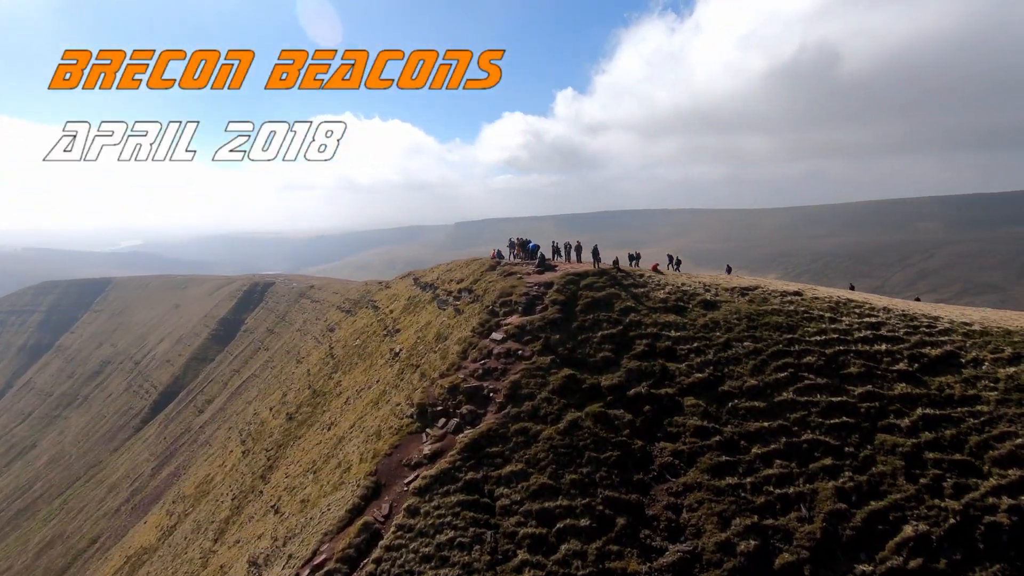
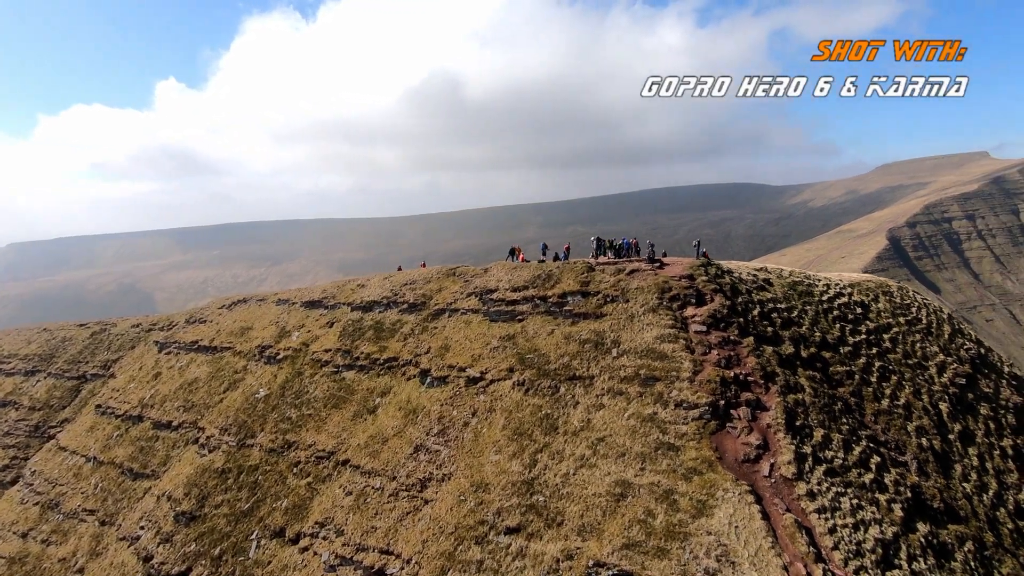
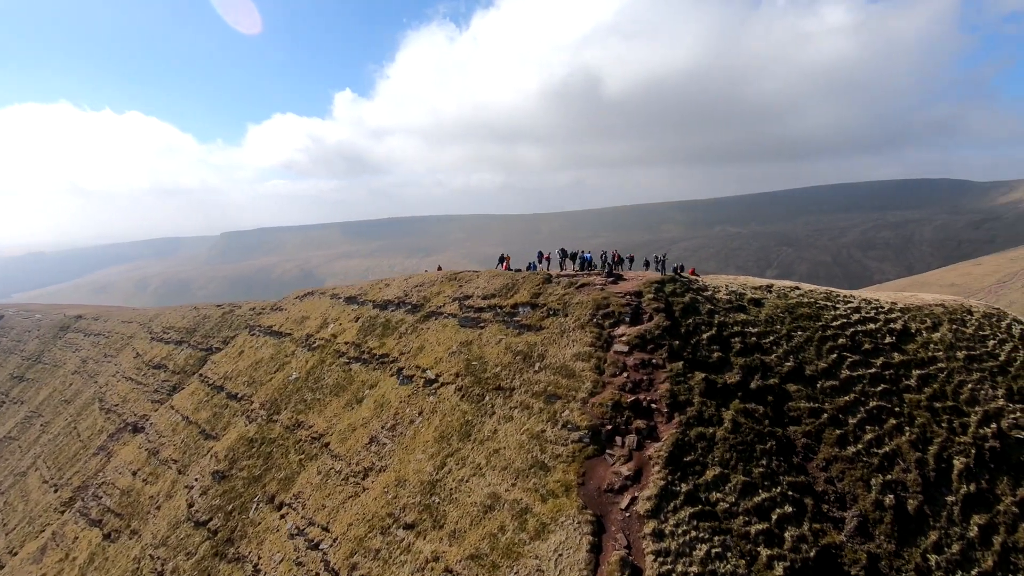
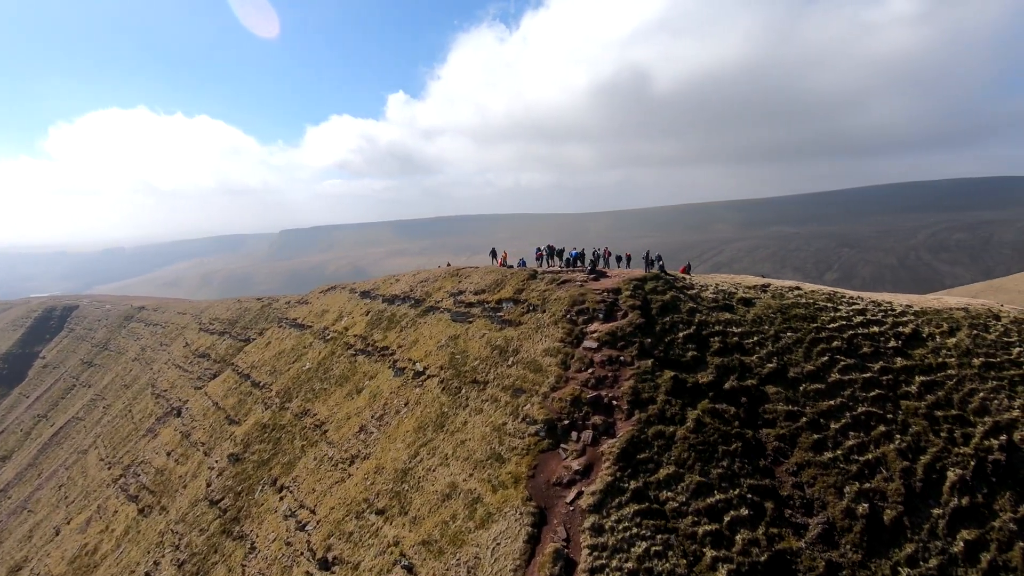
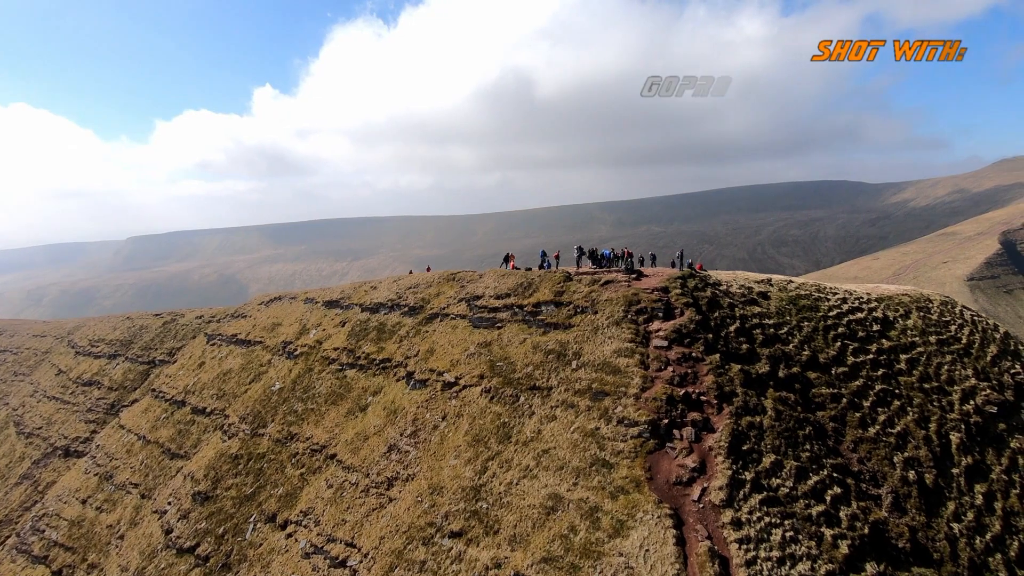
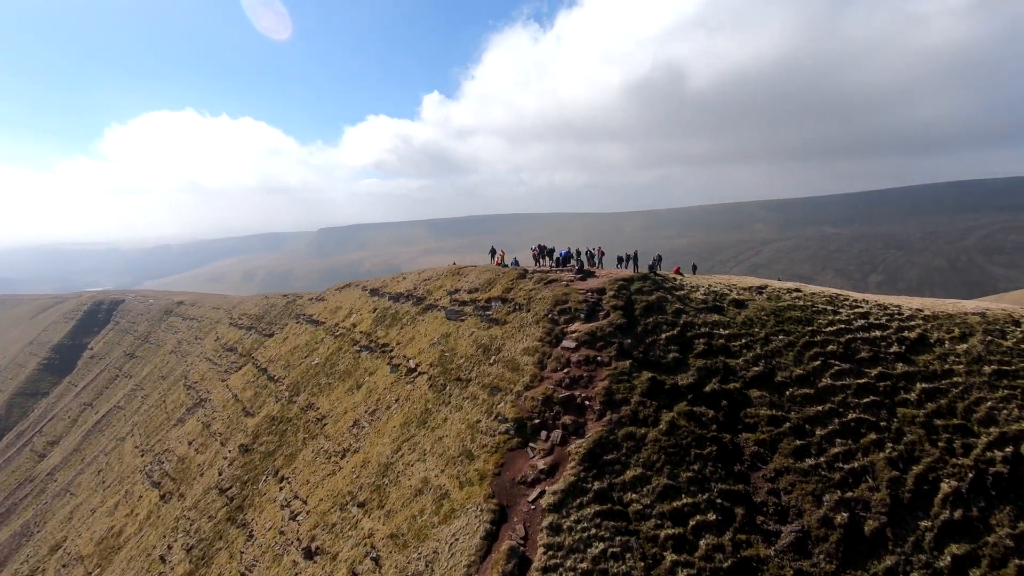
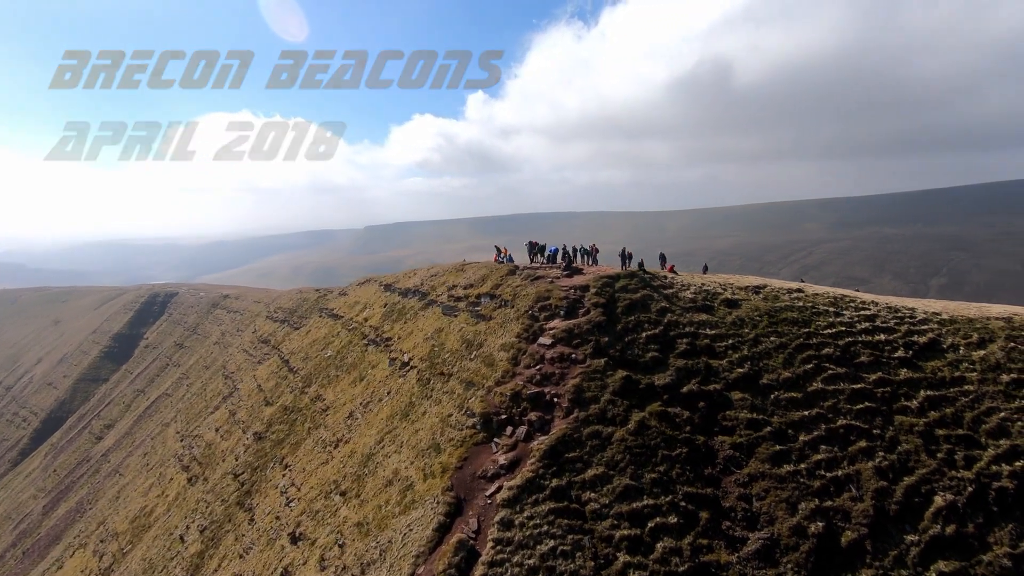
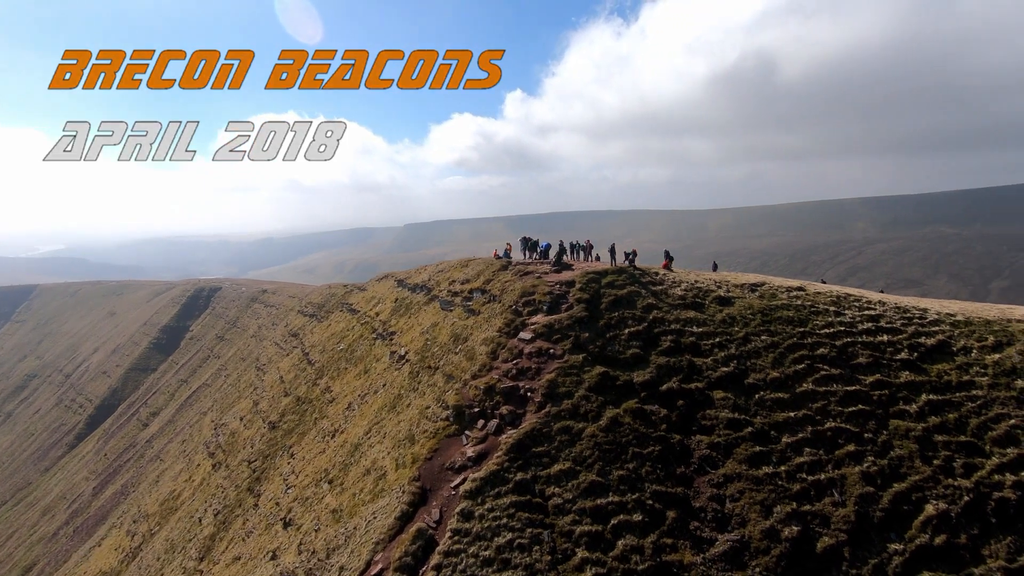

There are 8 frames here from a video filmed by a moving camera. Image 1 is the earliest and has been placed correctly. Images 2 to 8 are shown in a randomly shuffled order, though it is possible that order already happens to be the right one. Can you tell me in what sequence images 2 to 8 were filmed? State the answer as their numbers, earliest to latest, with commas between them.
8, 7, 6, 4, 3, 5, 2
